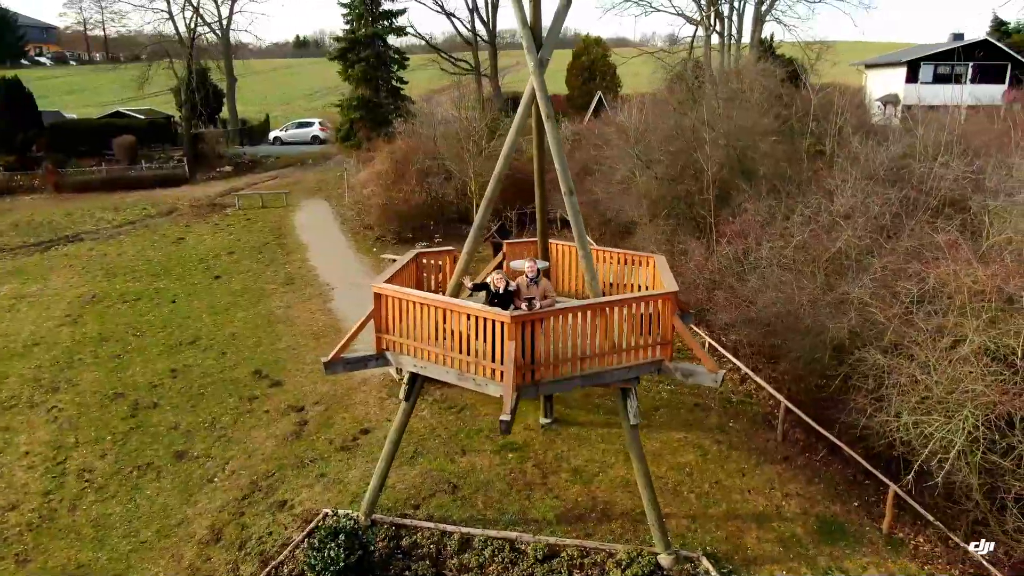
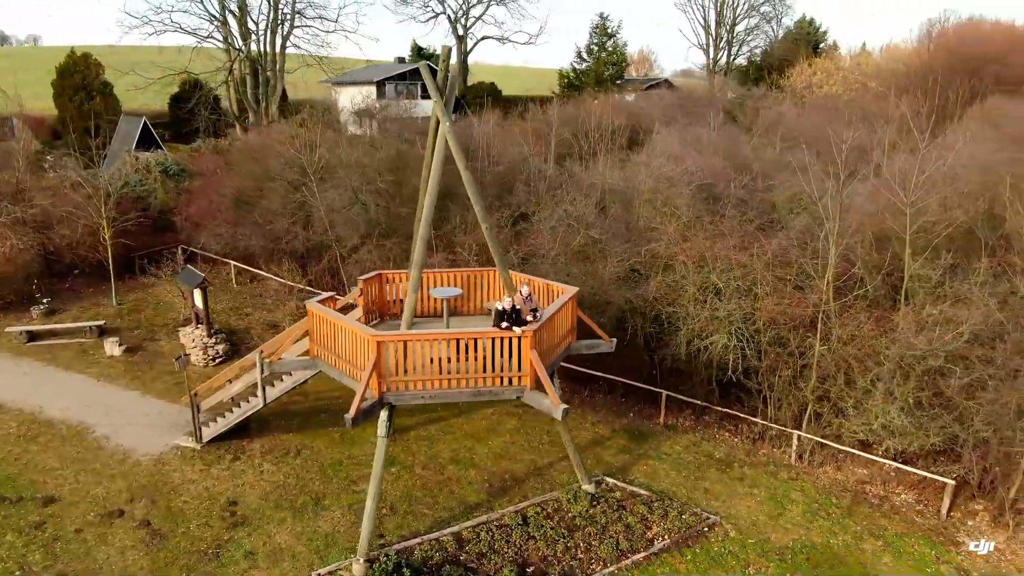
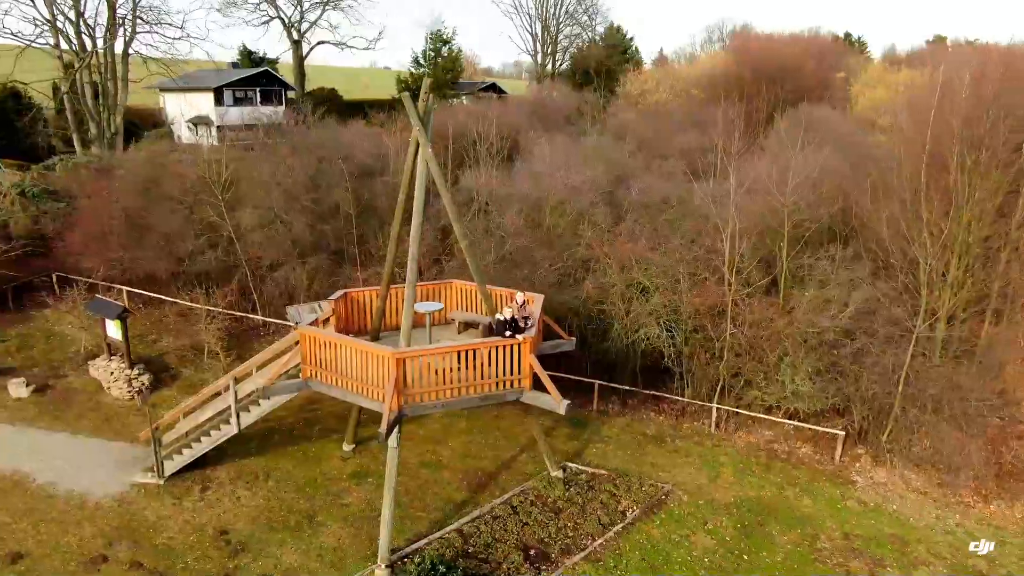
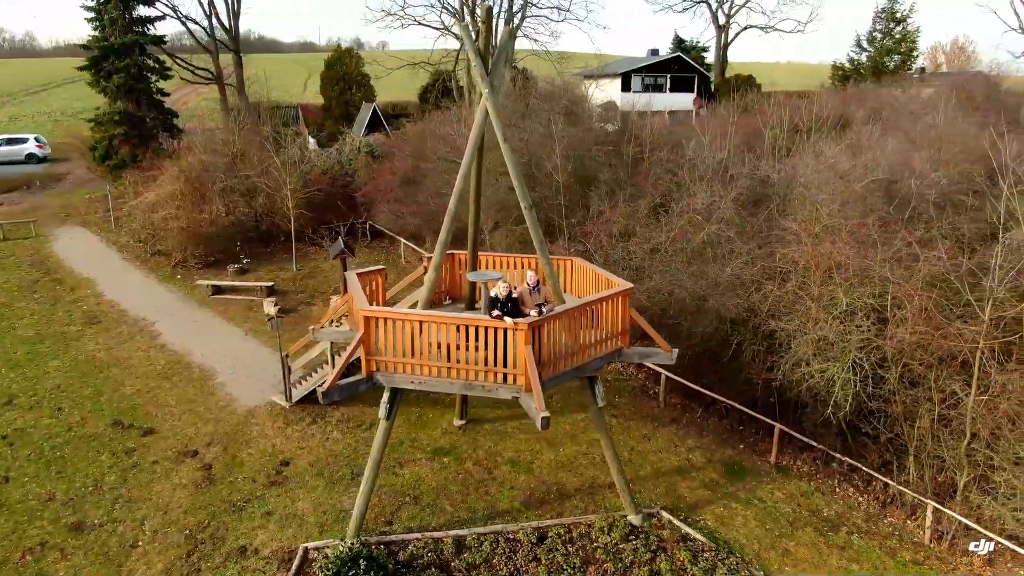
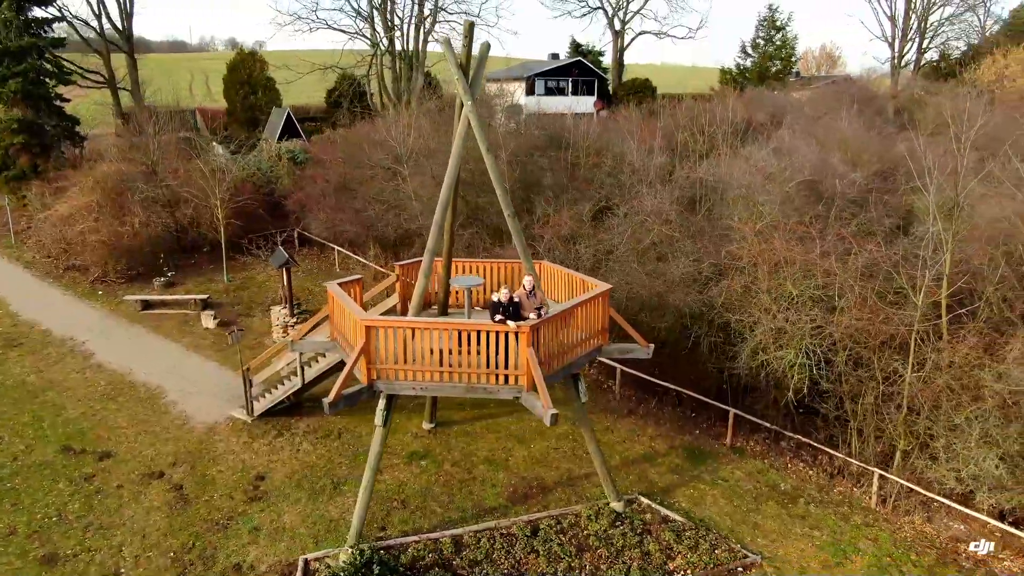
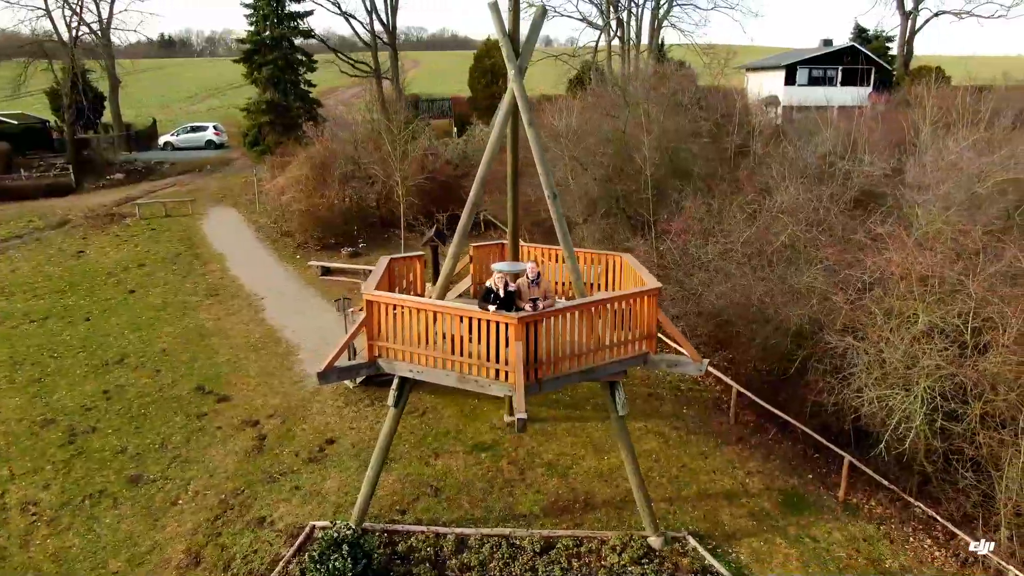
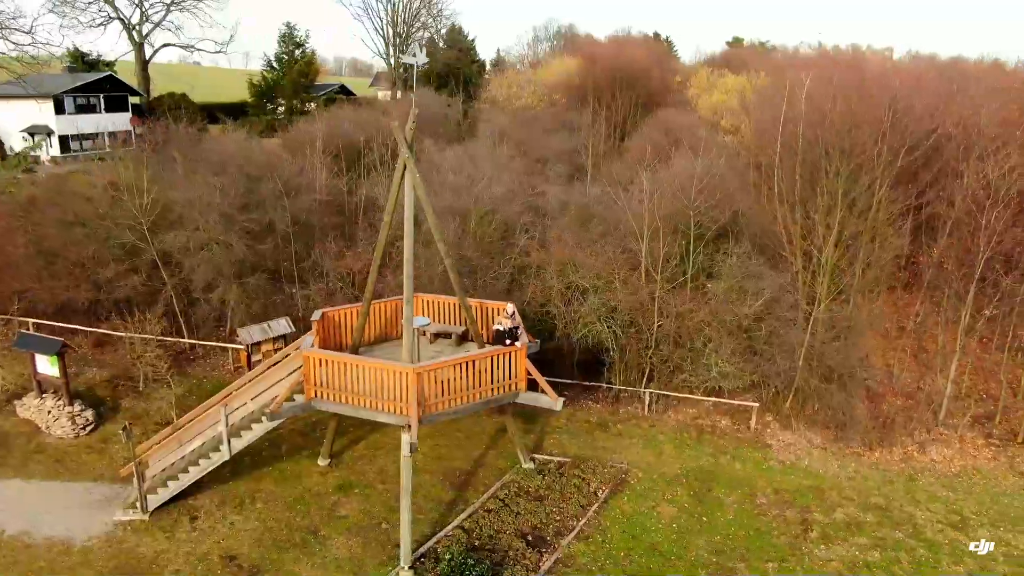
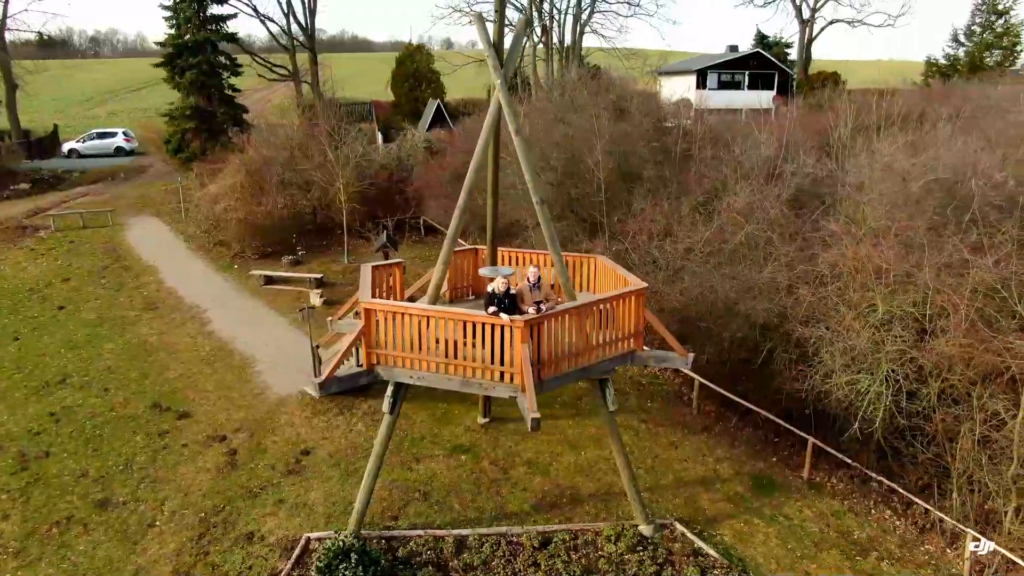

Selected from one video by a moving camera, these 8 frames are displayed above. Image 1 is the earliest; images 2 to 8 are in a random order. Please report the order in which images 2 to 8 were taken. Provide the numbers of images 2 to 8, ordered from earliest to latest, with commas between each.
6, 8, 4, 5, 2, 3, 7
